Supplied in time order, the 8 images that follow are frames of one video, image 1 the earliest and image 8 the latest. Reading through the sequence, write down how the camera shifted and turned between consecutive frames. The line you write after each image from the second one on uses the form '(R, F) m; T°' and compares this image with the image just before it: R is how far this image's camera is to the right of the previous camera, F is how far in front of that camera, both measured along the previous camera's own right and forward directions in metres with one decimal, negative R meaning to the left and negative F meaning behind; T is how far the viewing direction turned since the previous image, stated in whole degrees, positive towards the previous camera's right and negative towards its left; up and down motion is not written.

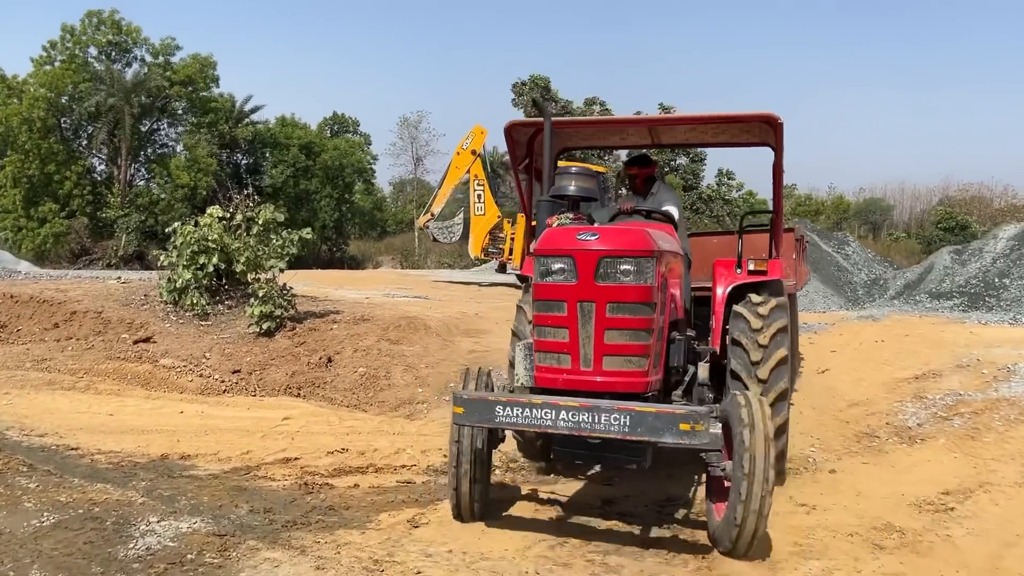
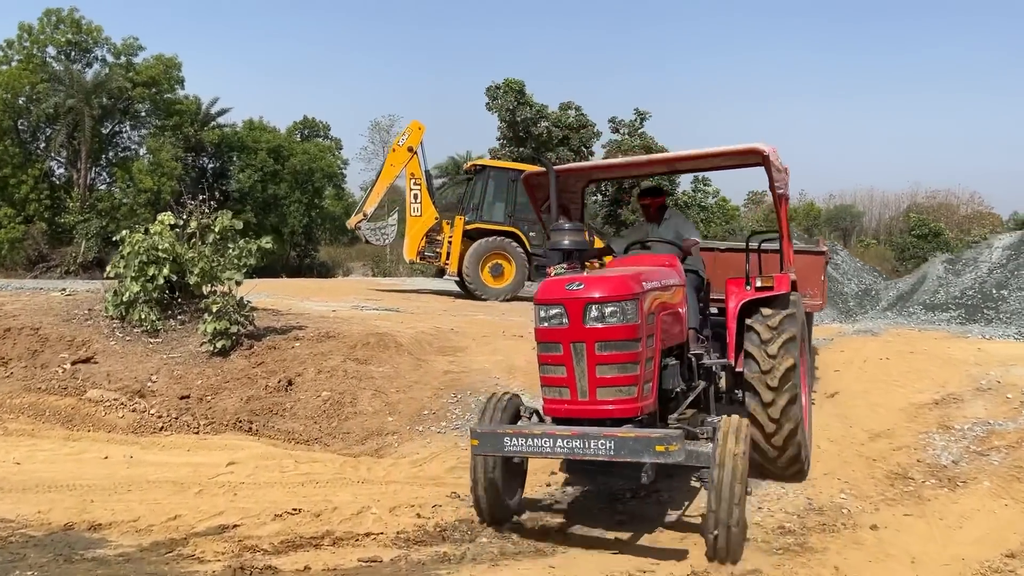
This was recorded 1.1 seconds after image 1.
(-0.1, +0.8) m; +2°
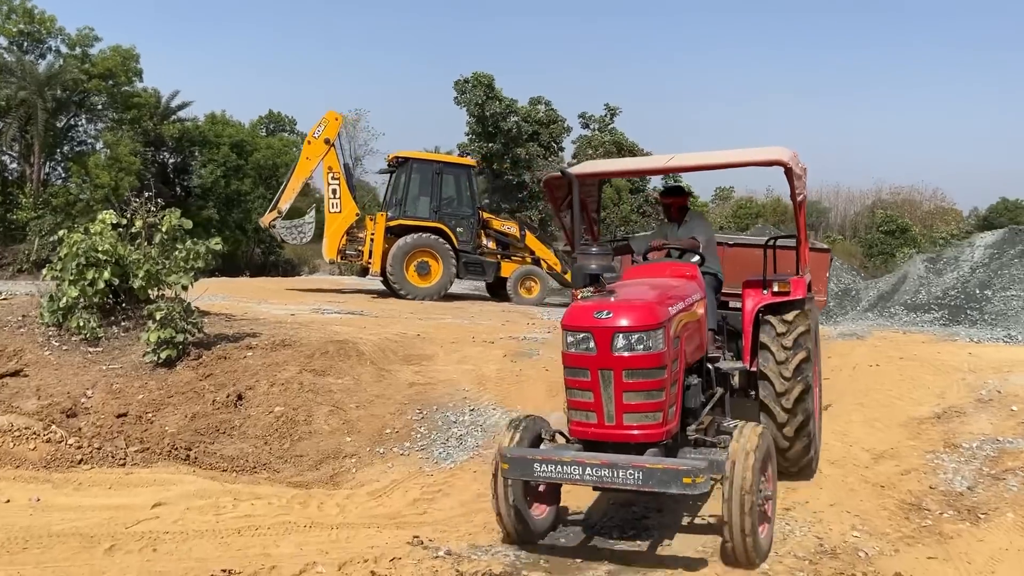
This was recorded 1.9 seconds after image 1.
(0.0, +0.6) m; +2°
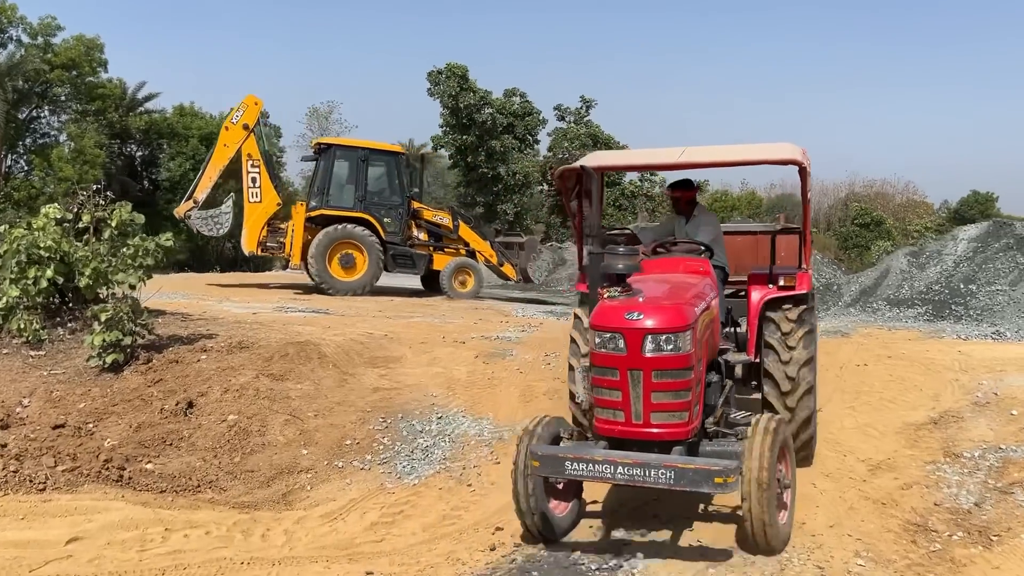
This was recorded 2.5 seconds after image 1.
(+0.1, +0.5) m; +2°
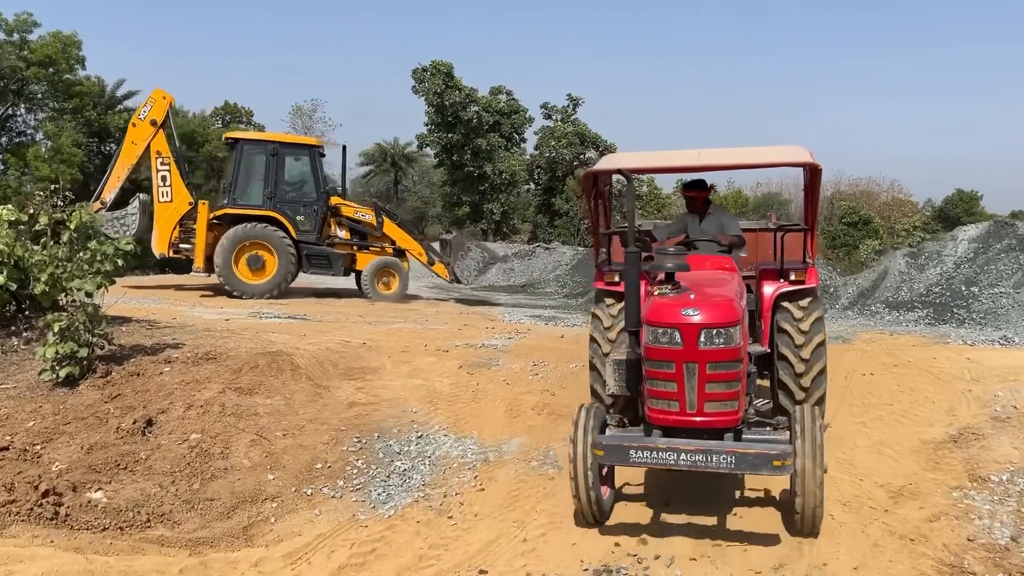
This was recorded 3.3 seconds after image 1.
(0.0, +0.5) m; +1°
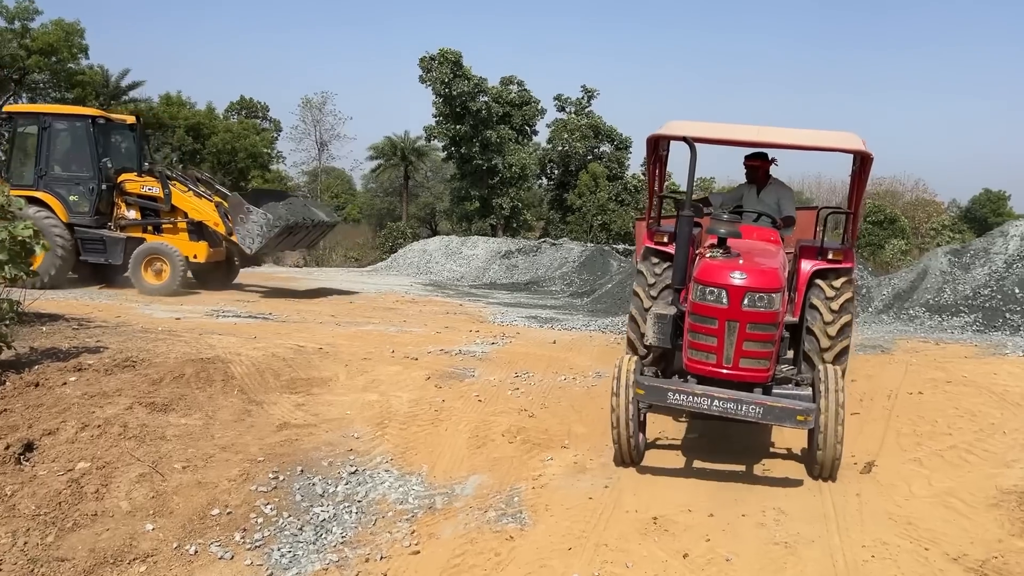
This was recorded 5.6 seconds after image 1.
(+0.4, +1.3) m; -1°
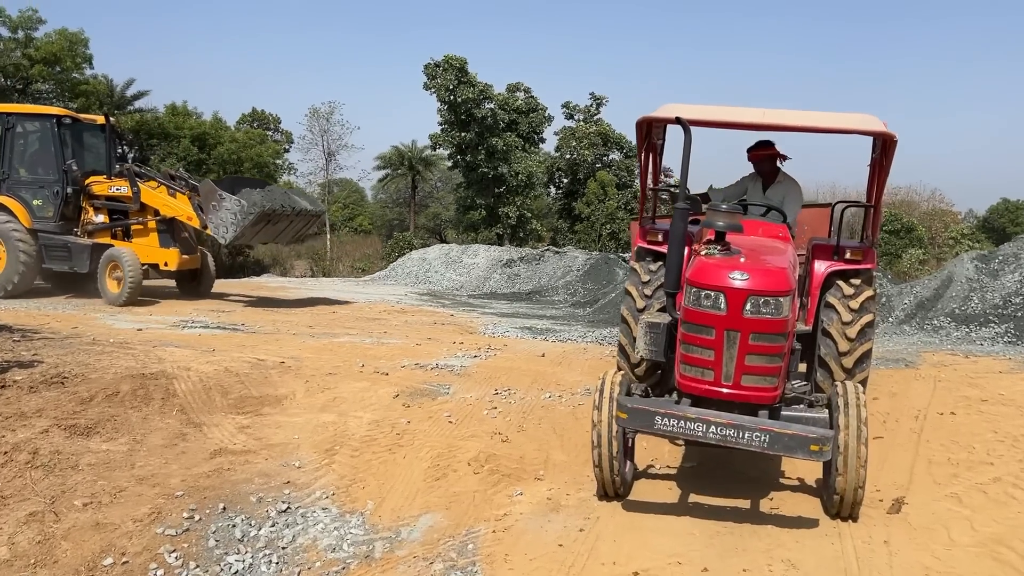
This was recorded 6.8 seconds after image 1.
(+0.3, +0.7) m; -1°
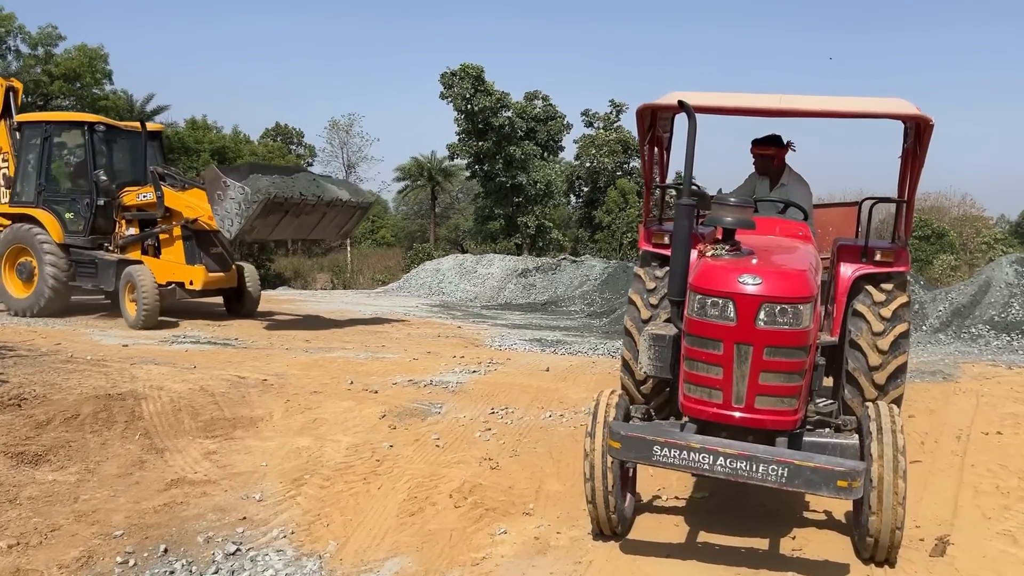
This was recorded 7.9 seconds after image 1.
(+0.2, +0.5) m; -2°
